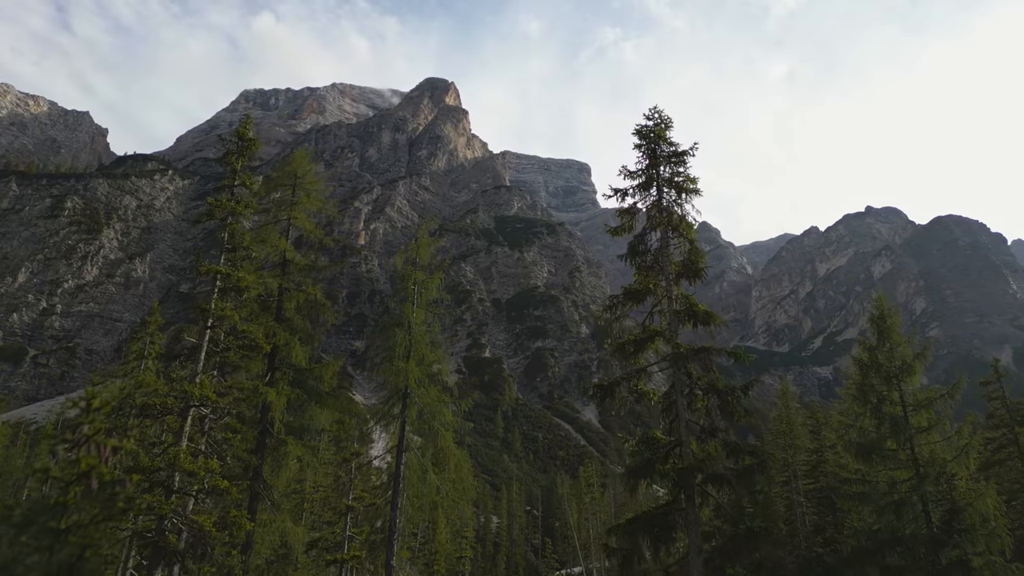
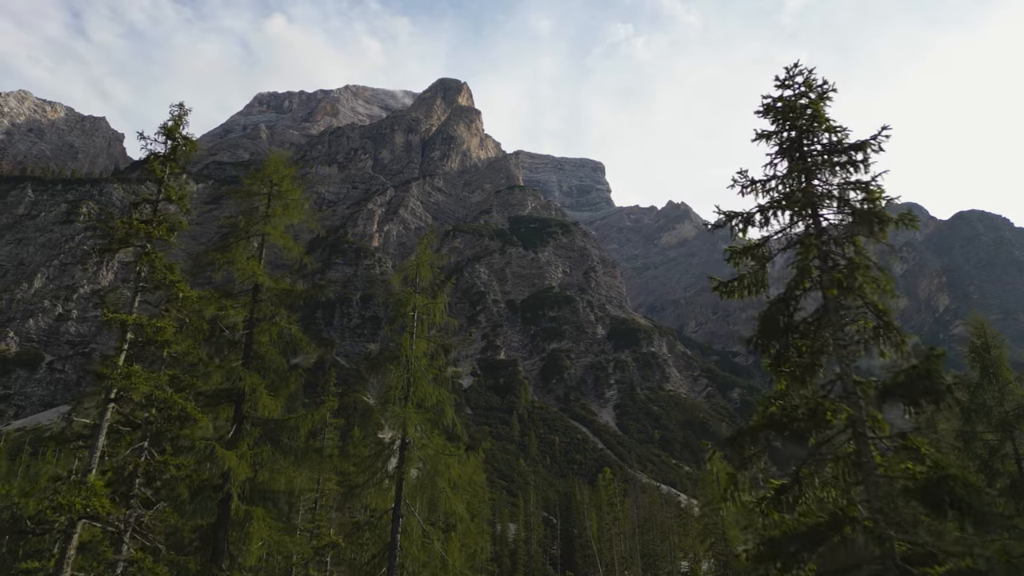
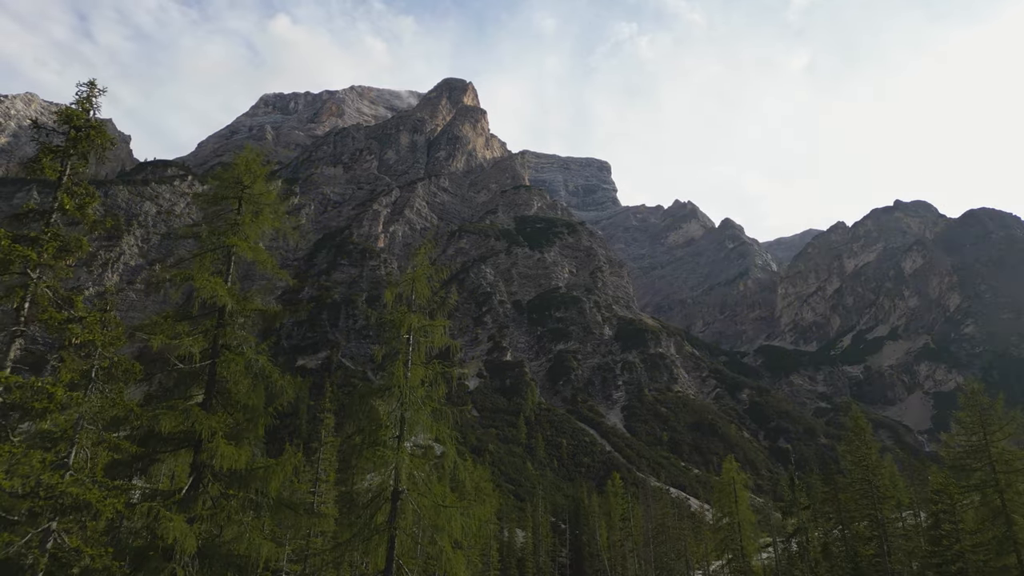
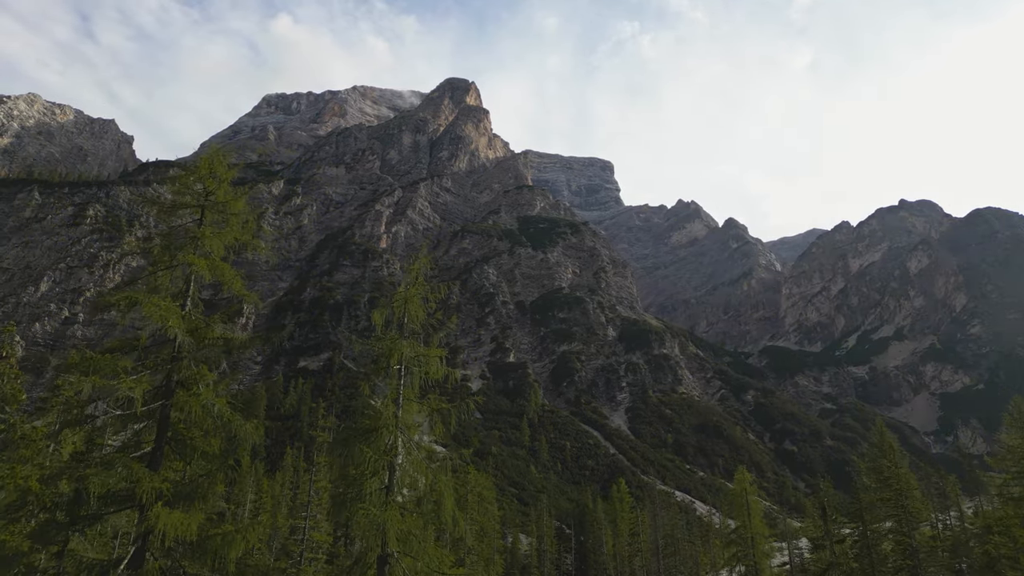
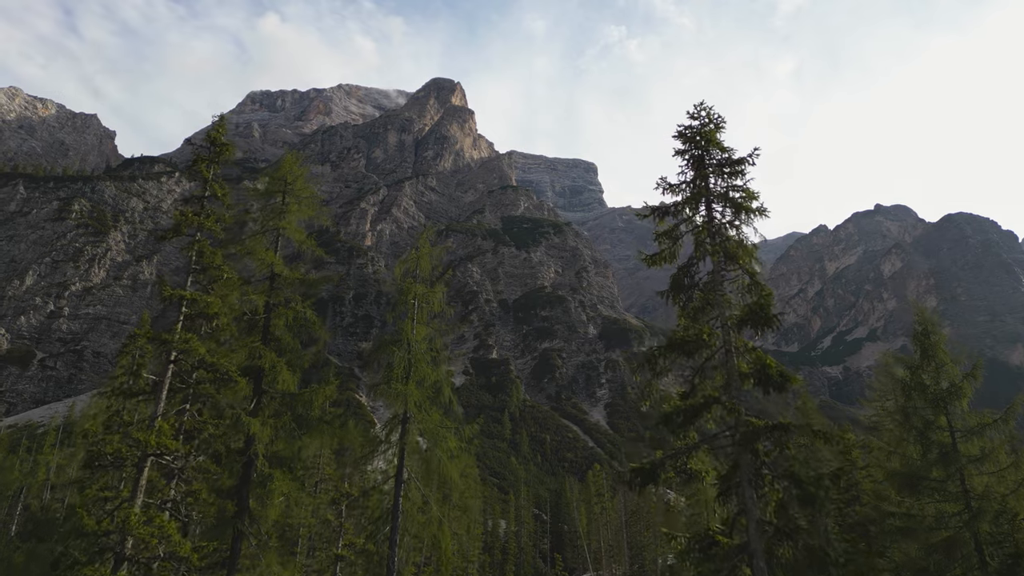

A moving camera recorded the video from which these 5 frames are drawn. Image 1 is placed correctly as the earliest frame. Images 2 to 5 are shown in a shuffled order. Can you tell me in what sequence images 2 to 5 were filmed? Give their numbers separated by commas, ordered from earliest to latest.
5, 2, 3, 4
